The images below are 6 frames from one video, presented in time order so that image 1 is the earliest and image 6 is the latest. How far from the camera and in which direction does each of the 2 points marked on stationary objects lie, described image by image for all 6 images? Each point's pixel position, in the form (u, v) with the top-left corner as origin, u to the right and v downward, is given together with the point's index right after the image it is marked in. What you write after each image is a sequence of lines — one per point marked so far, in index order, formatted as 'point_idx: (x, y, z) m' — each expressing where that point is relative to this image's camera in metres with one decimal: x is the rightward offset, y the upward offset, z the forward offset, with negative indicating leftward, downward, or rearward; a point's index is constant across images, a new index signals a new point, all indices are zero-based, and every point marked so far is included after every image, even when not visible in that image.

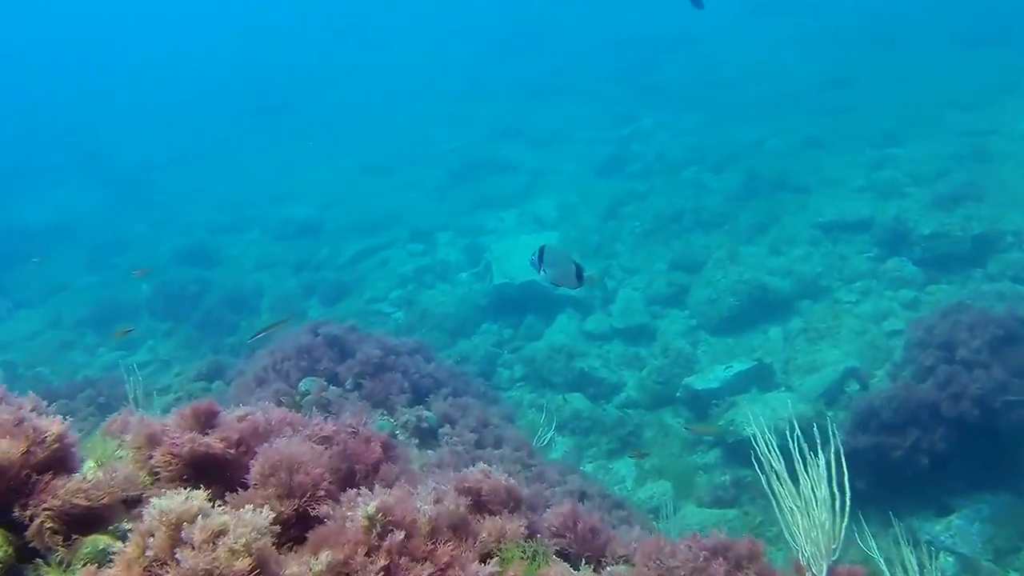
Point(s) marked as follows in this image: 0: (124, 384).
0: (-4.1, -1.1, +10.2) m
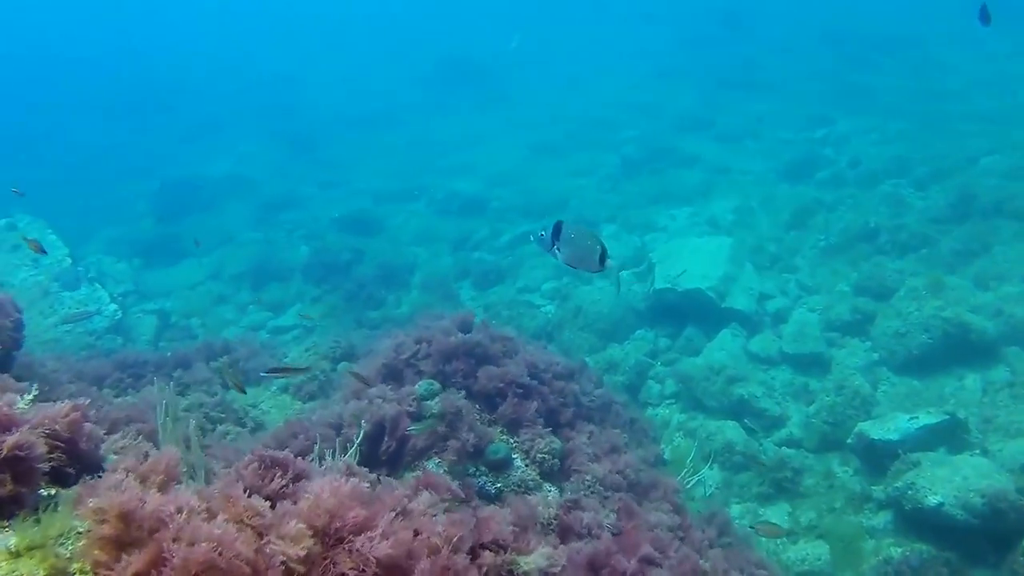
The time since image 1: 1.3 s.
0: (-2.6, -0.7, +9.9) m
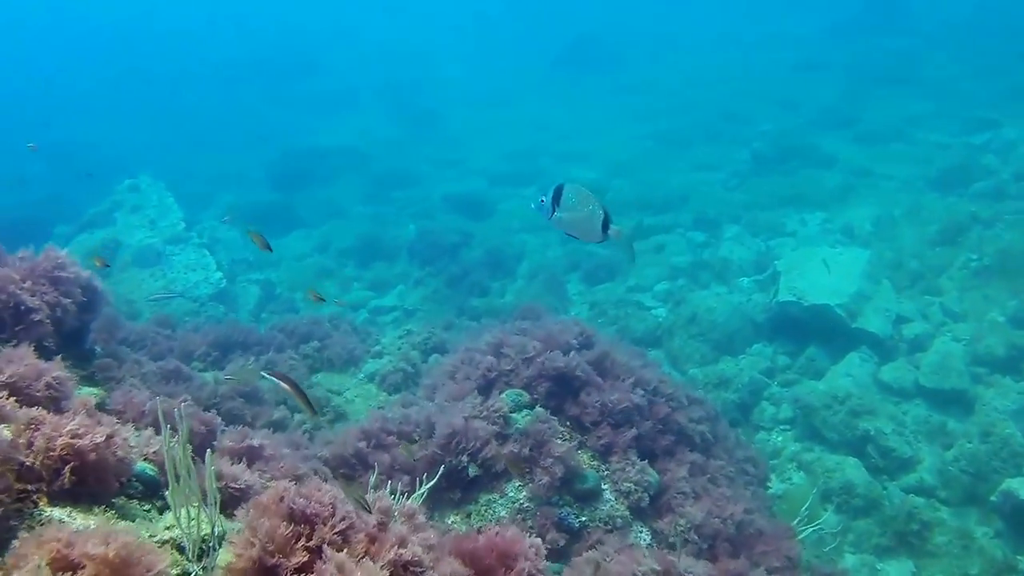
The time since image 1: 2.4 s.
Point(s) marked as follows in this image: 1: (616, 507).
0: (-1.6, -0.5, +9.5) m
1: (+0.6, -1.3, +5.6) m
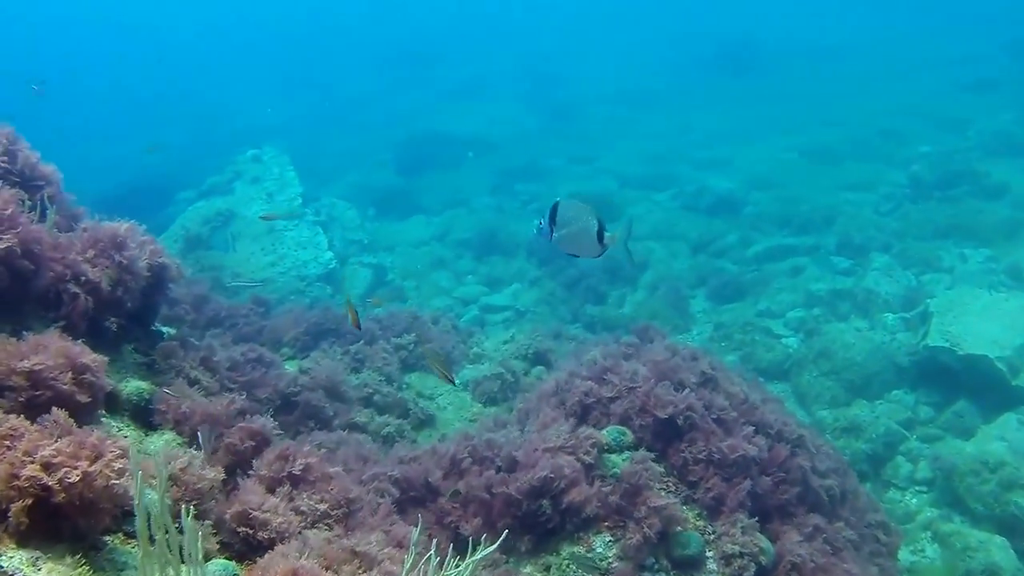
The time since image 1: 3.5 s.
0: (-0.5, -0.5, +9.0) m
1: (+1.0, -1.5, +4.8) m
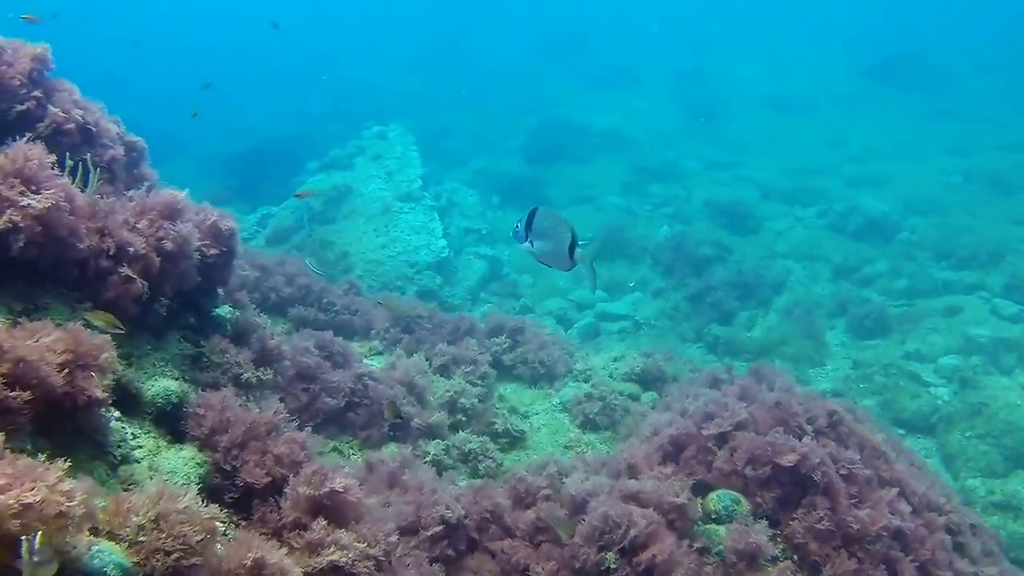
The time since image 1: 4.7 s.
0: (+0.4, -0.5, +8.2) m
1: (+1.3, -1.7, +3.8) m
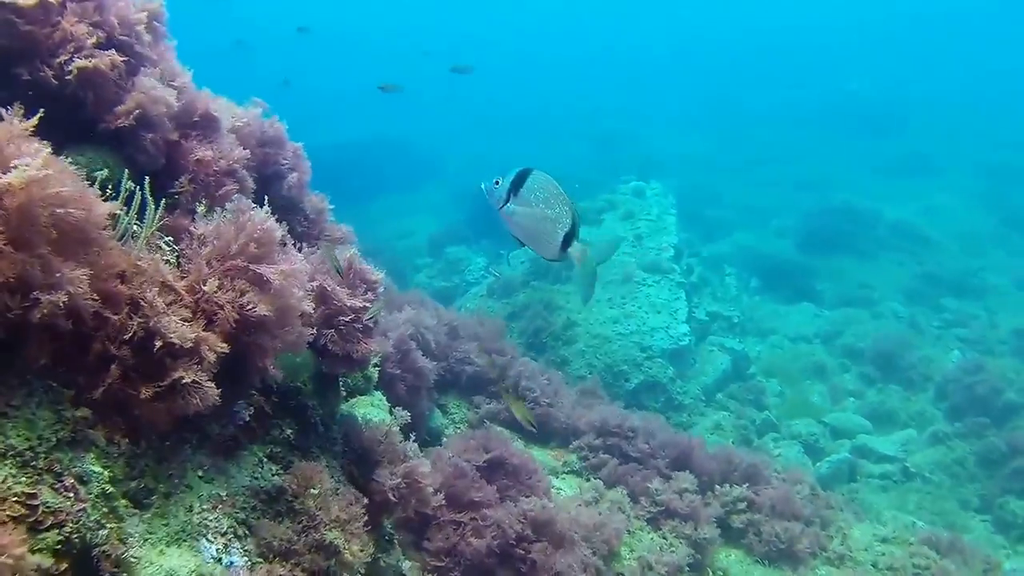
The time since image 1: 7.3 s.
0: (+1.9, -1.5, +6.2) m
1: (+1.5, -2.4, +1.7) m
